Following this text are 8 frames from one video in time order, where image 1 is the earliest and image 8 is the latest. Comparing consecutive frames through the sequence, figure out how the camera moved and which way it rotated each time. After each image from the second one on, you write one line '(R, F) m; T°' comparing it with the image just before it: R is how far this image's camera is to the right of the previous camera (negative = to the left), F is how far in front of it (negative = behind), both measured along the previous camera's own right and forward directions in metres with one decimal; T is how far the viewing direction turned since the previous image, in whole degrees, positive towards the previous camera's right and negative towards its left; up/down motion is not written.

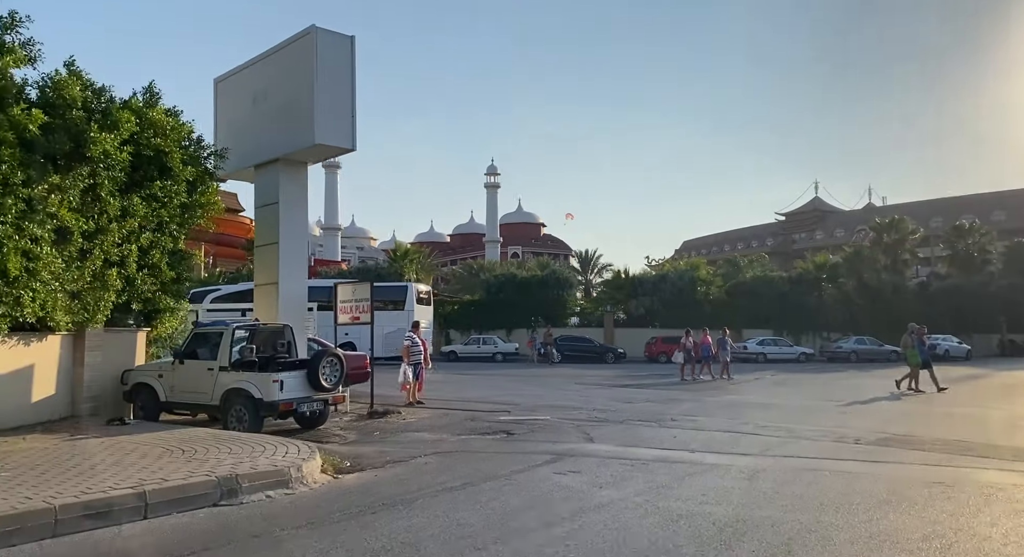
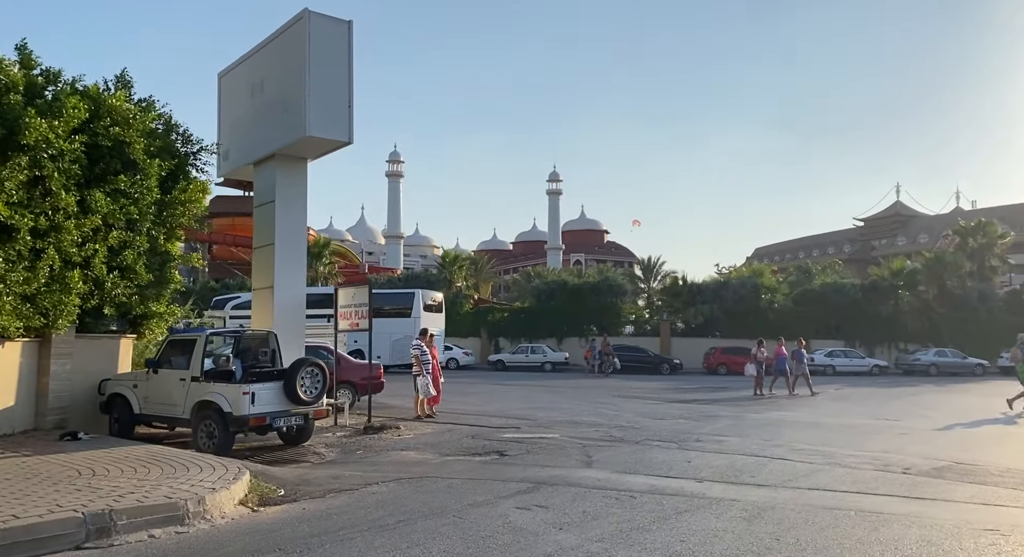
(+0.9, +1.3) m; -4°
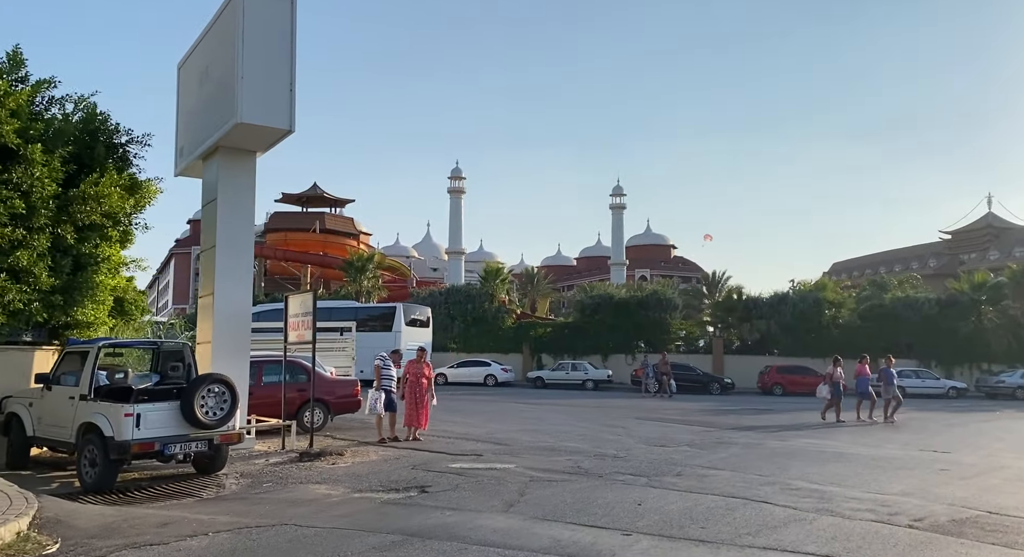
(+1.5, +1.8) m; -5°
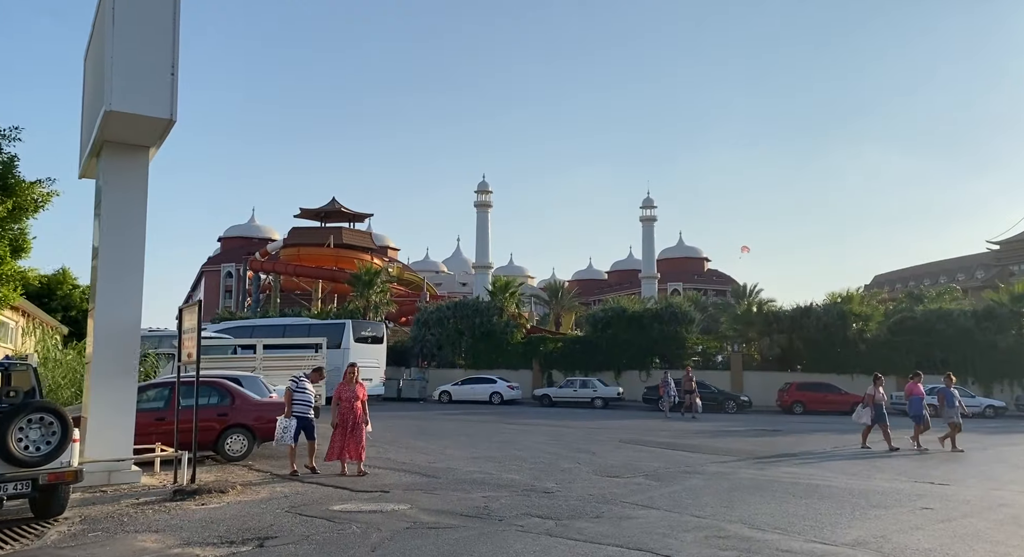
(+1.5, +1.6) m; -3°
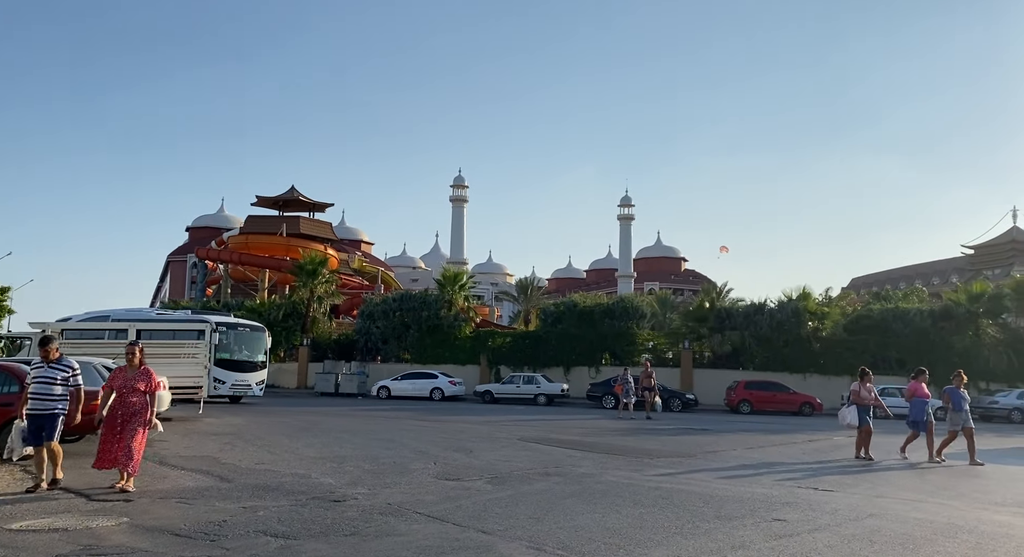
(+2.0, +1.4) m; +1°
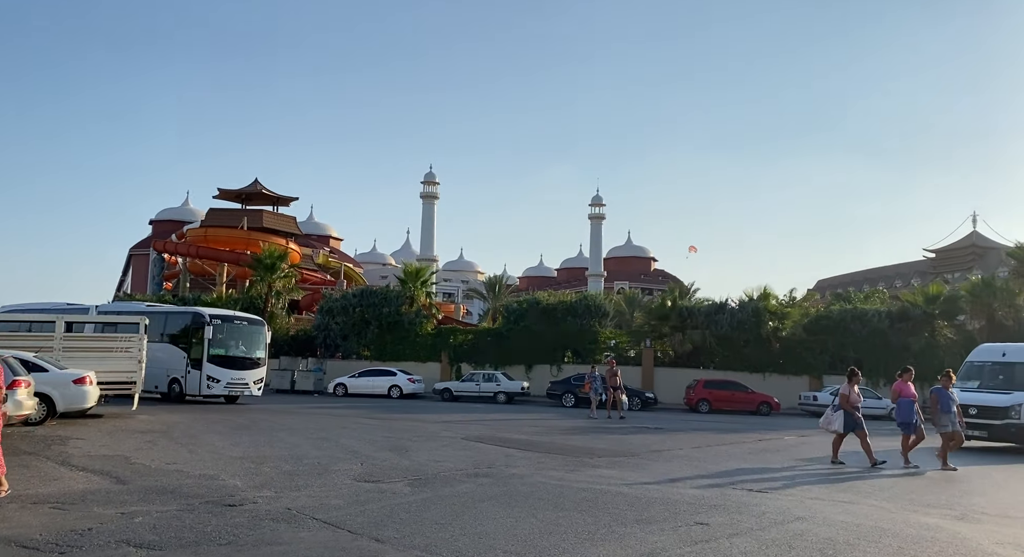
(+0.6, +0.4) m; +2°
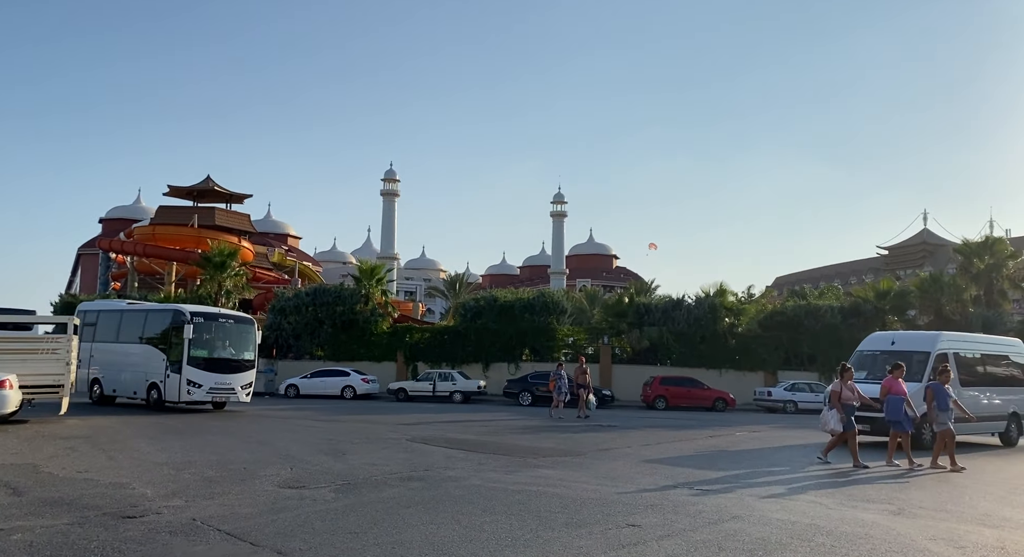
(+0.4, +0.4) m; +2°
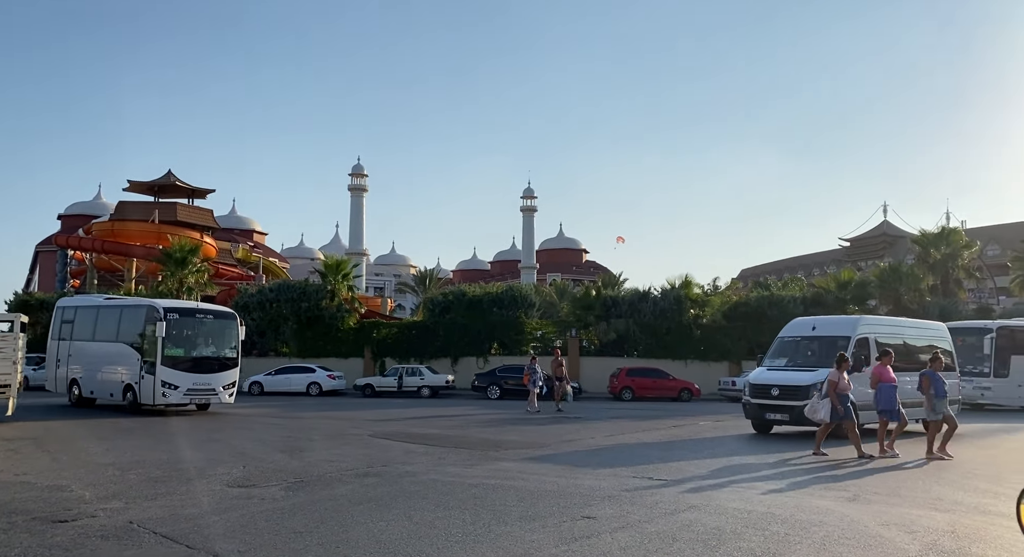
(+0.2, +0.2) m; +2°
